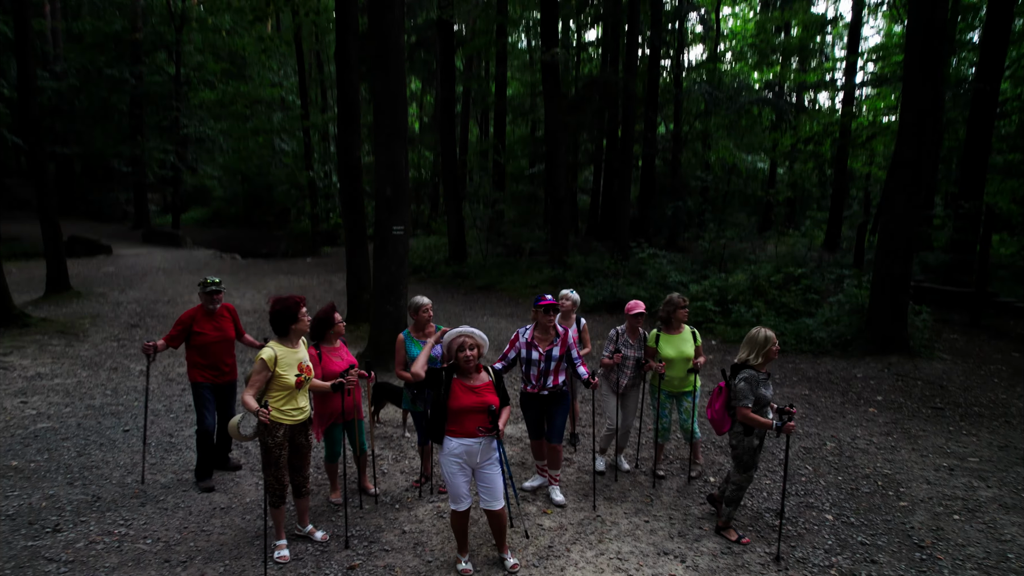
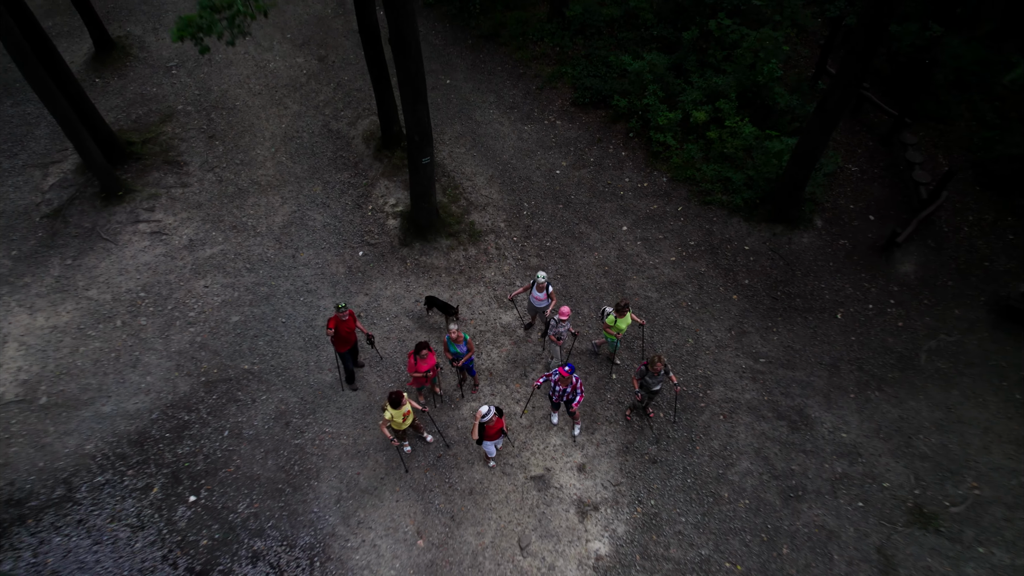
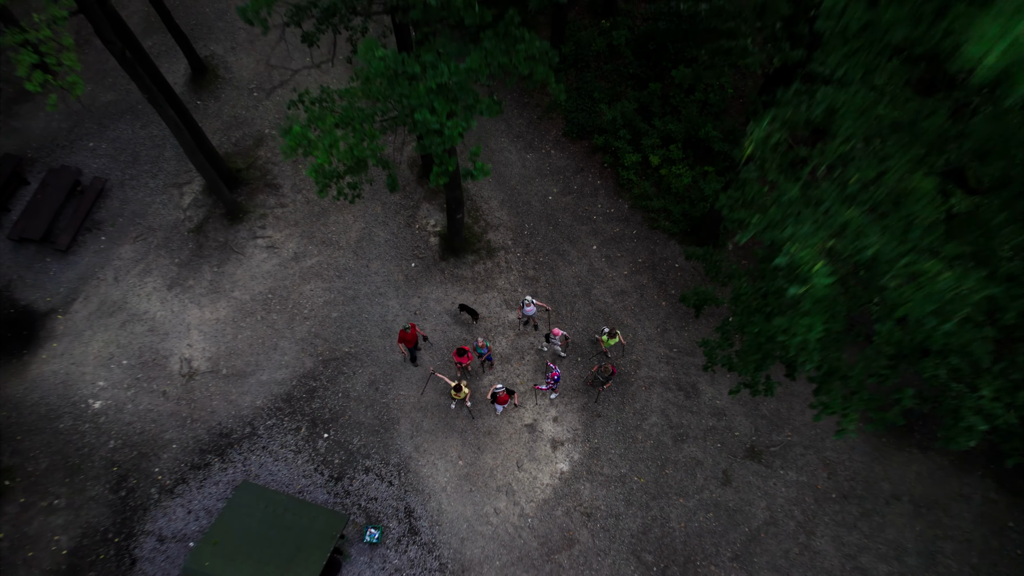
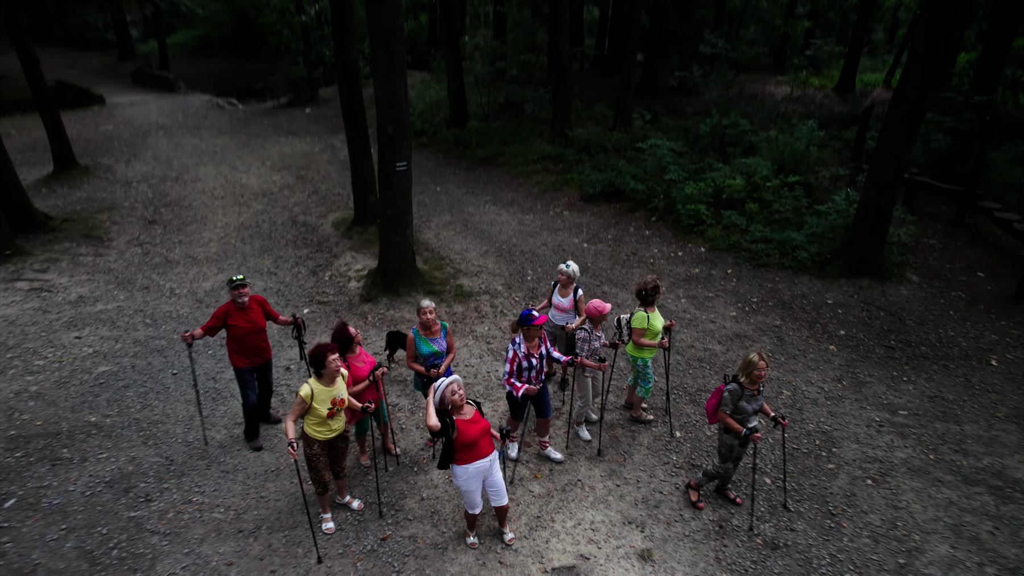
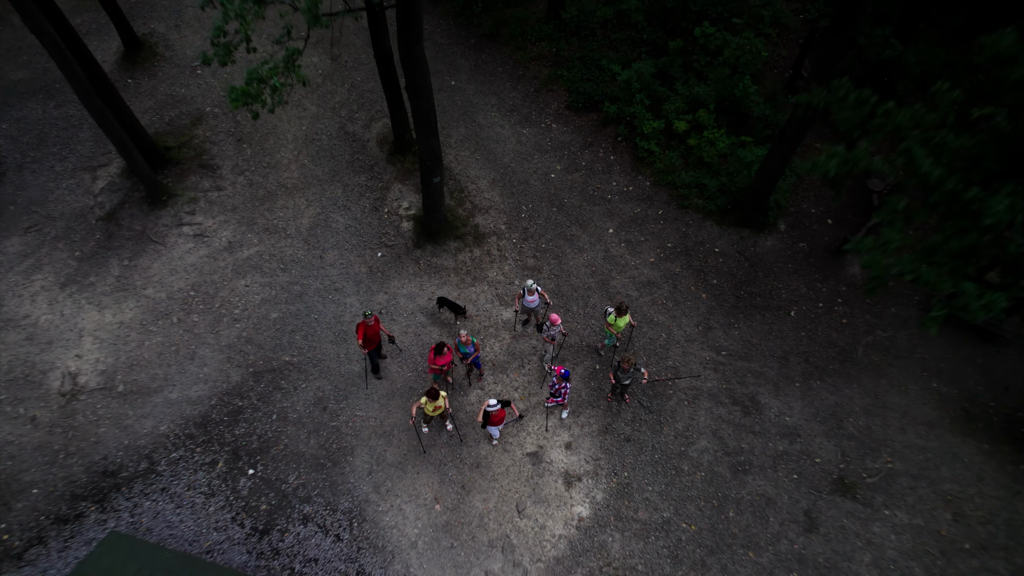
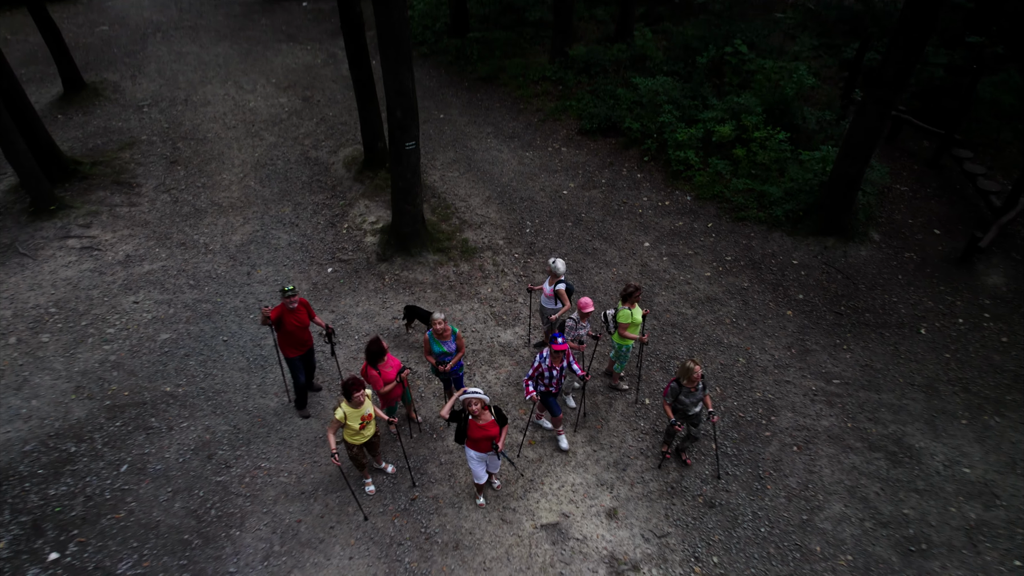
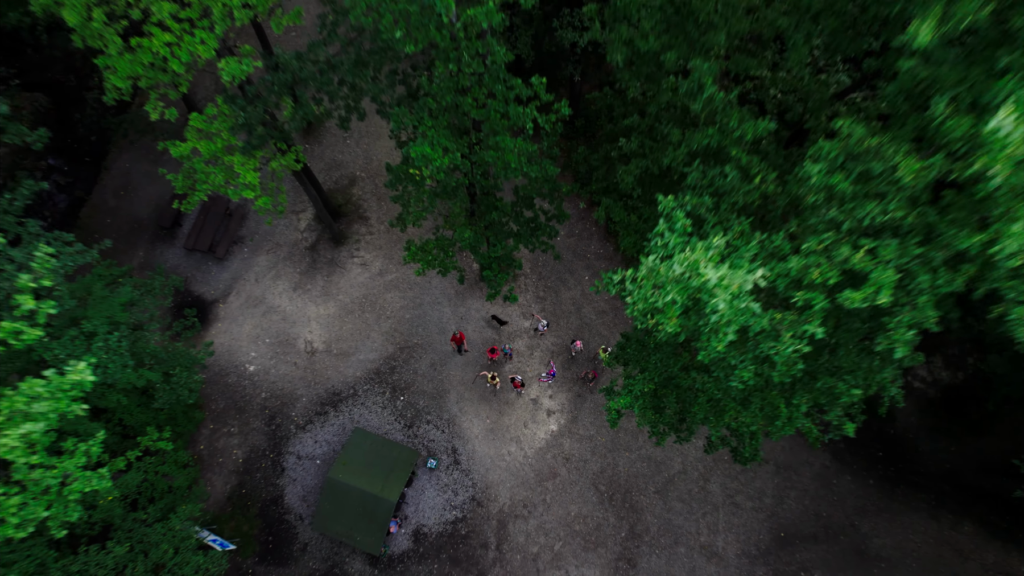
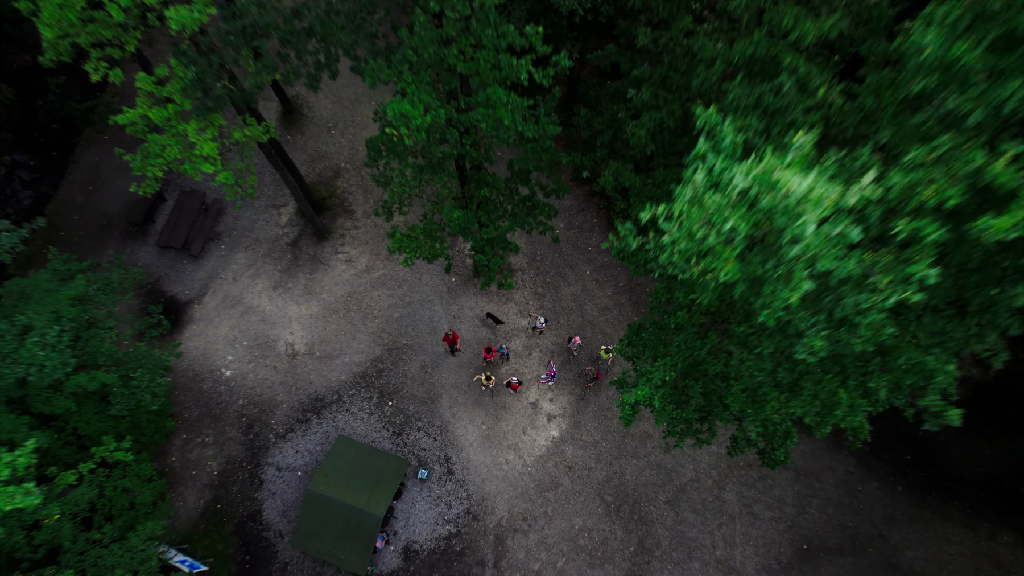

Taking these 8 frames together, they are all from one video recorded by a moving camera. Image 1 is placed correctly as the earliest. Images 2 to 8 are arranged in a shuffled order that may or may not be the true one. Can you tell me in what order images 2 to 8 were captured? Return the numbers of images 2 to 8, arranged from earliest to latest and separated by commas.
4, 6, 2, 5, 3, 8, 7
